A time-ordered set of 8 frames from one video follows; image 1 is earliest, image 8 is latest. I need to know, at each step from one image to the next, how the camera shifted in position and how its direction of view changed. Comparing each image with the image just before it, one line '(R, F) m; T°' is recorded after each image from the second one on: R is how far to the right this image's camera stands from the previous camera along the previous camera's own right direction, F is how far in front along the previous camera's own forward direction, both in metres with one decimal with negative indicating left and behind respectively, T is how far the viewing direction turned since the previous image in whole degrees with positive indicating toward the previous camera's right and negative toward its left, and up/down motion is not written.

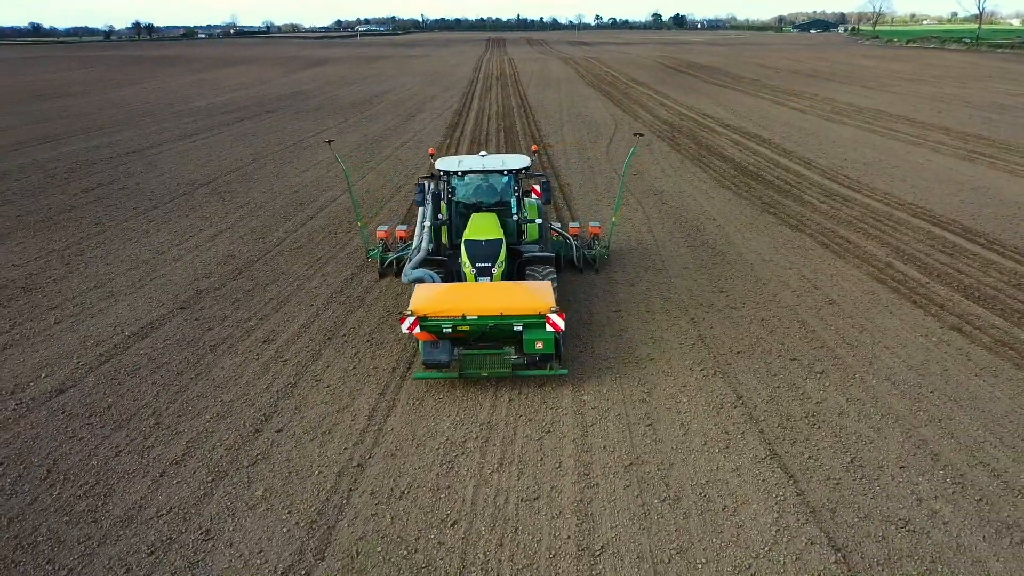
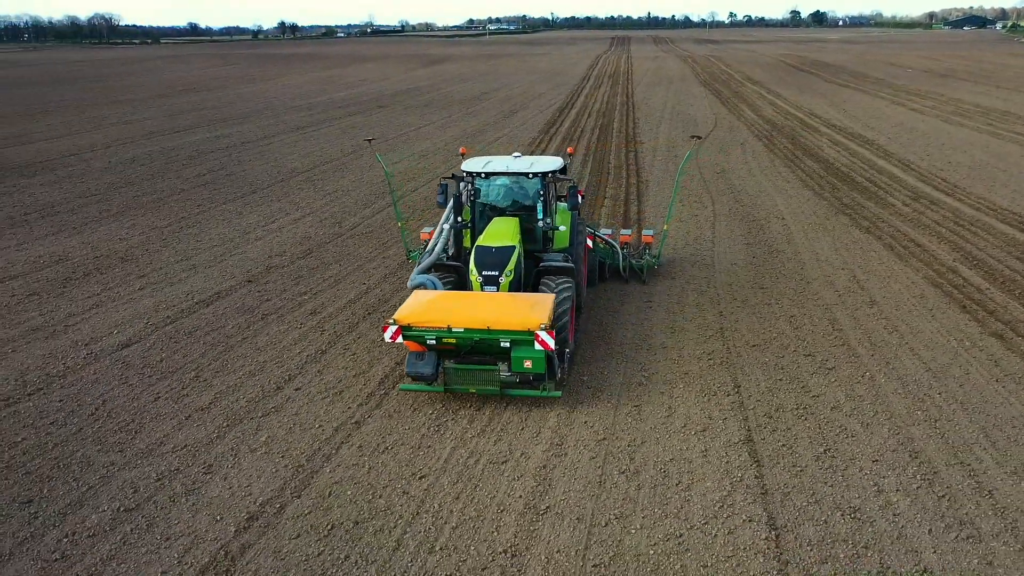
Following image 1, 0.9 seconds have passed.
(+1.1, -0.4) m; -8°
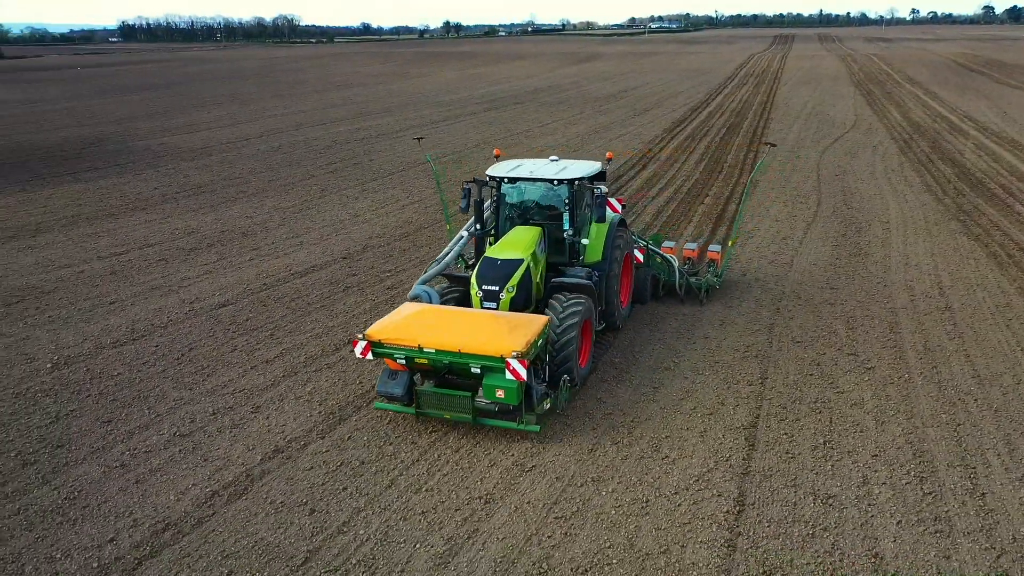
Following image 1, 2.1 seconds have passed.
(+1.1, -0.4) m; -10°
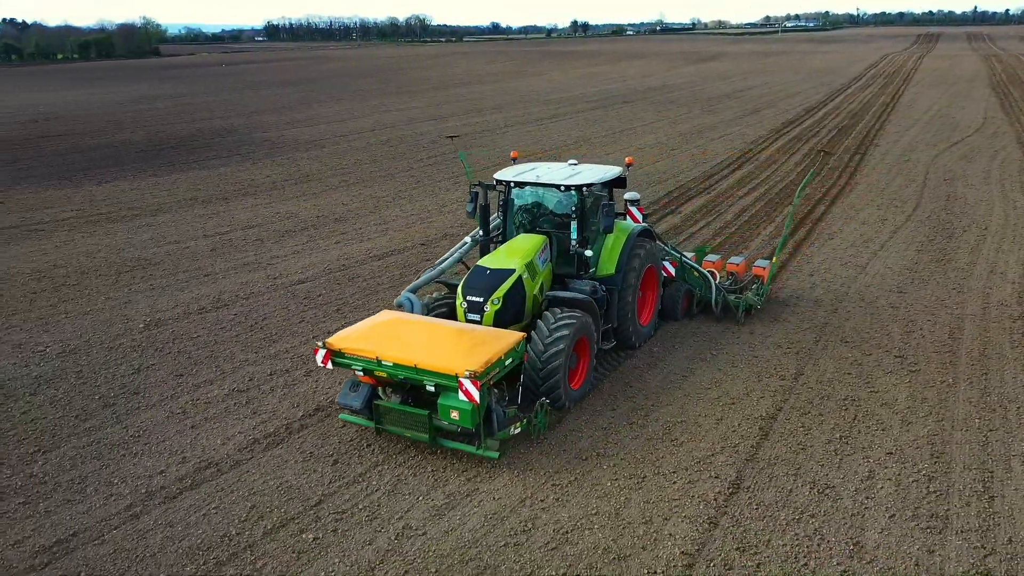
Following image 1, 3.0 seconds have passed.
(+0.8, -0.3) m; -8°
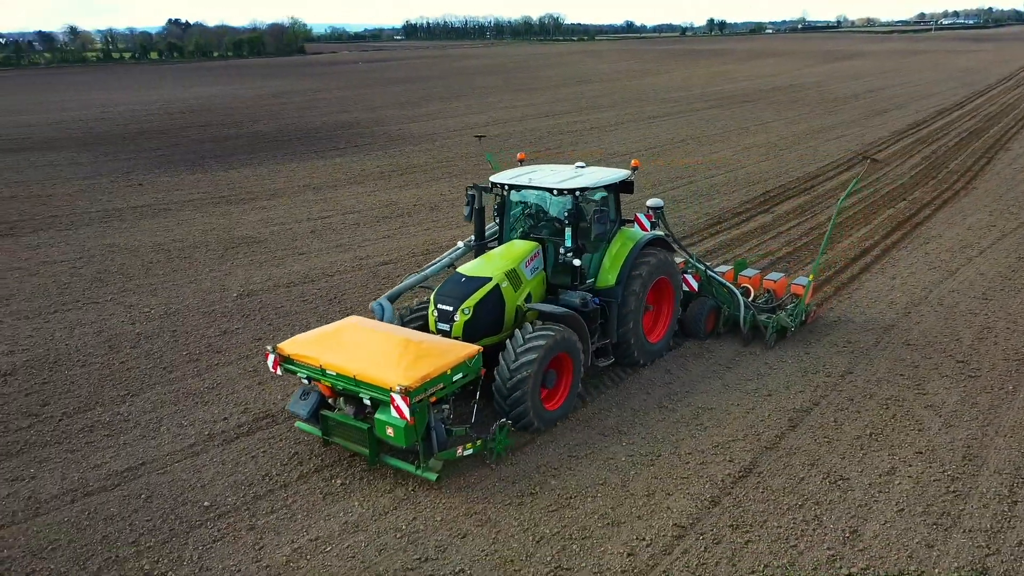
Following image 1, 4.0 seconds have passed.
(+0.7, -0.3) m; -9°
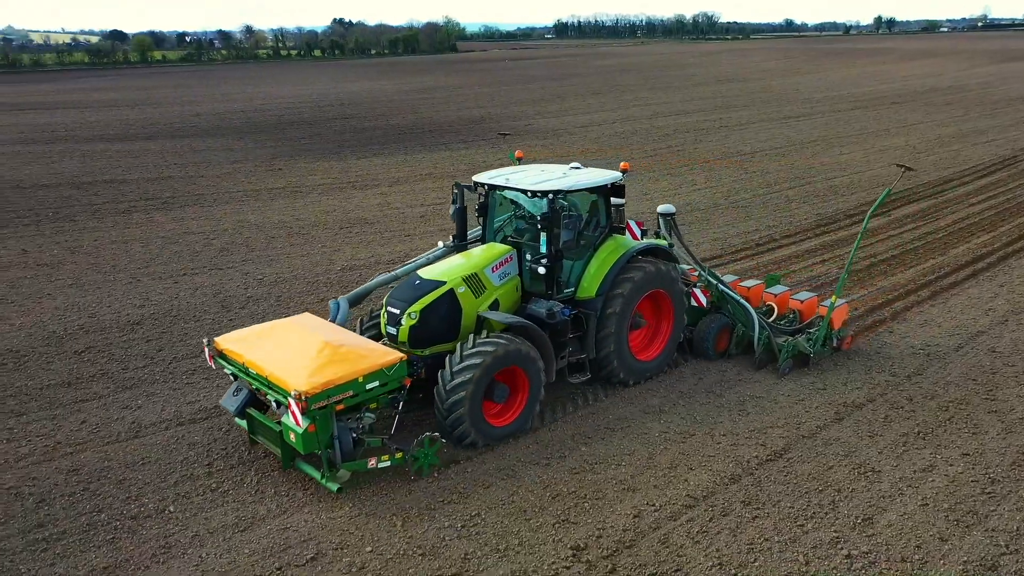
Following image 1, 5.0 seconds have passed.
(+0.7, -0.3) m; -10°
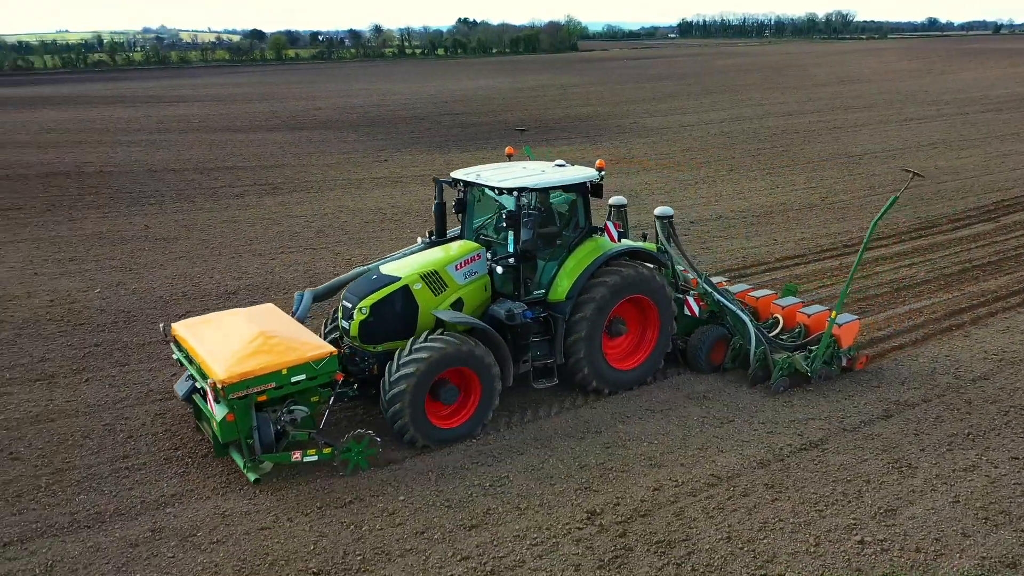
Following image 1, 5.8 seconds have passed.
(+0.5, -0.3) m; -8°
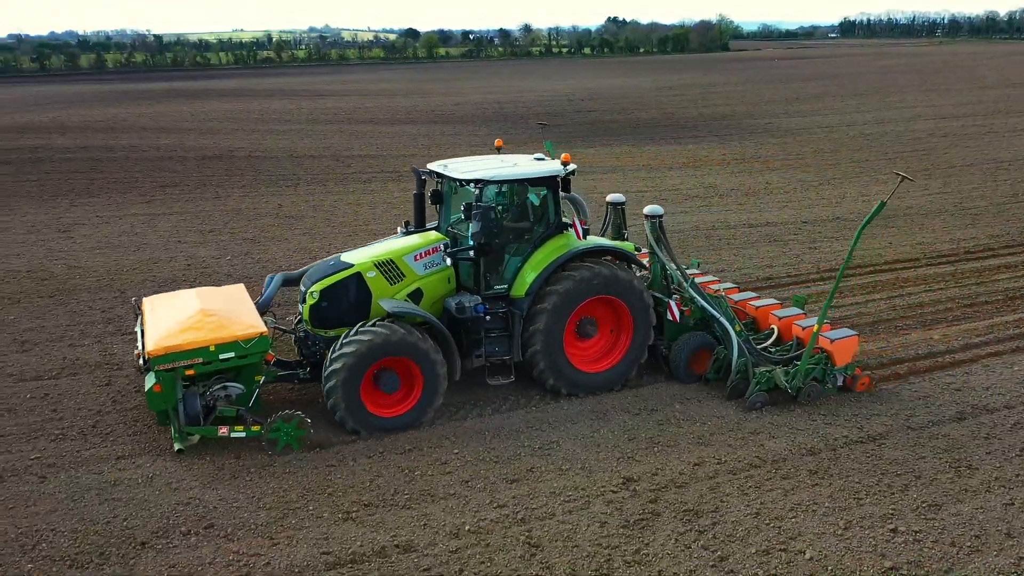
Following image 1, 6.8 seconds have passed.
(+0.6, -0.3) m; -10°
